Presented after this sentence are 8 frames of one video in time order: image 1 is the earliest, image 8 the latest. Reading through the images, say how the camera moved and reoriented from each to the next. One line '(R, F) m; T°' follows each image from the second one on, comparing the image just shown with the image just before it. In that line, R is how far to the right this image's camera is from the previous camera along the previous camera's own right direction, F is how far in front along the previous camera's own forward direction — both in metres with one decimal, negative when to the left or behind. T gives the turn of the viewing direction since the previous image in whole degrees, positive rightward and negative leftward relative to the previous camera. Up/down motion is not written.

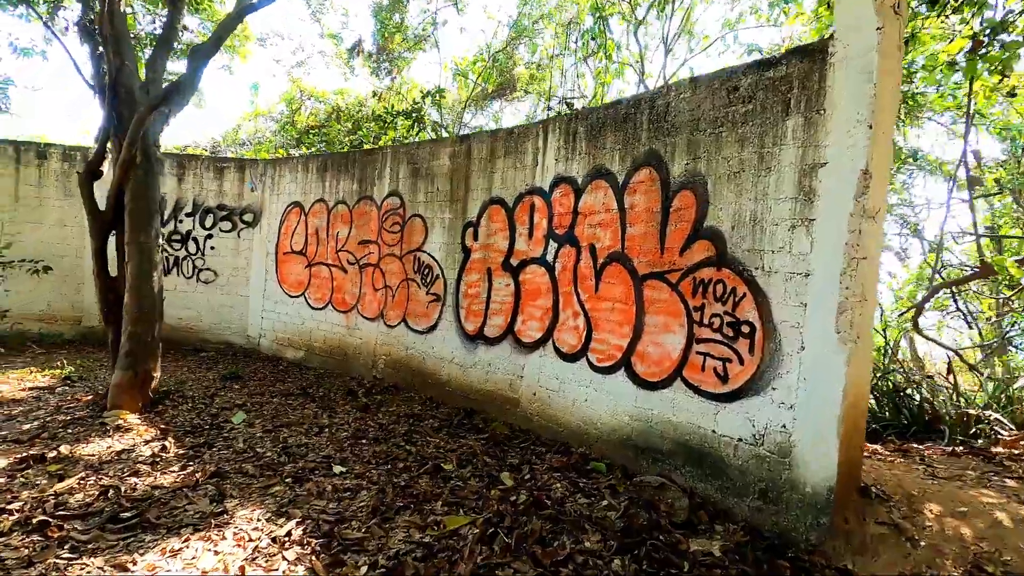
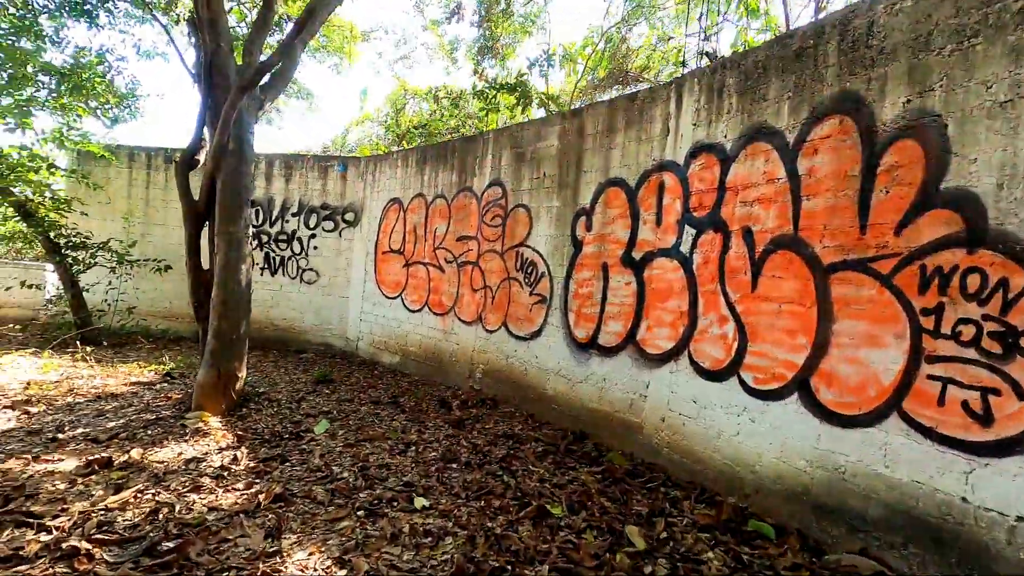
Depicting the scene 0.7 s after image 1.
(-0.1, +0.7) m; -11°
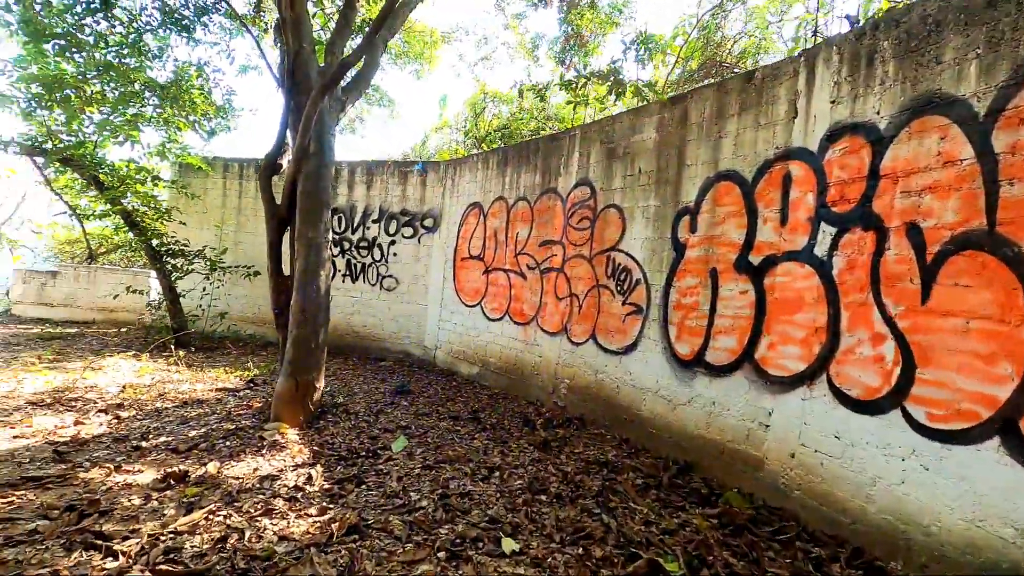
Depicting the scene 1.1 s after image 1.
(-0.1, +0.3) m; -8°
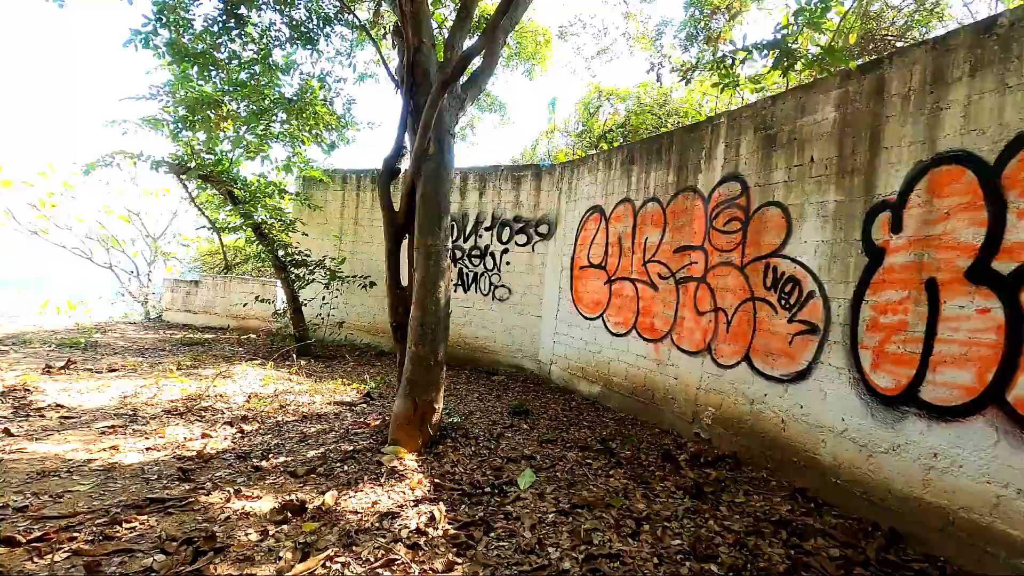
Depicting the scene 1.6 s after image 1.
(-0.2, +0.4) m; -11°
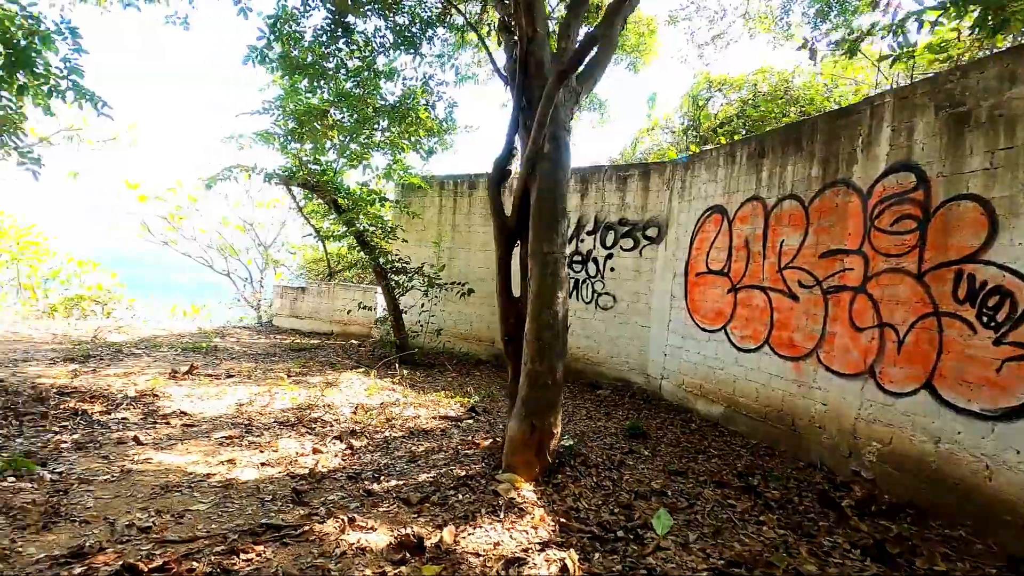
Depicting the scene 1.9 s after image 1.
(-0.2, +0.3) m; -9°
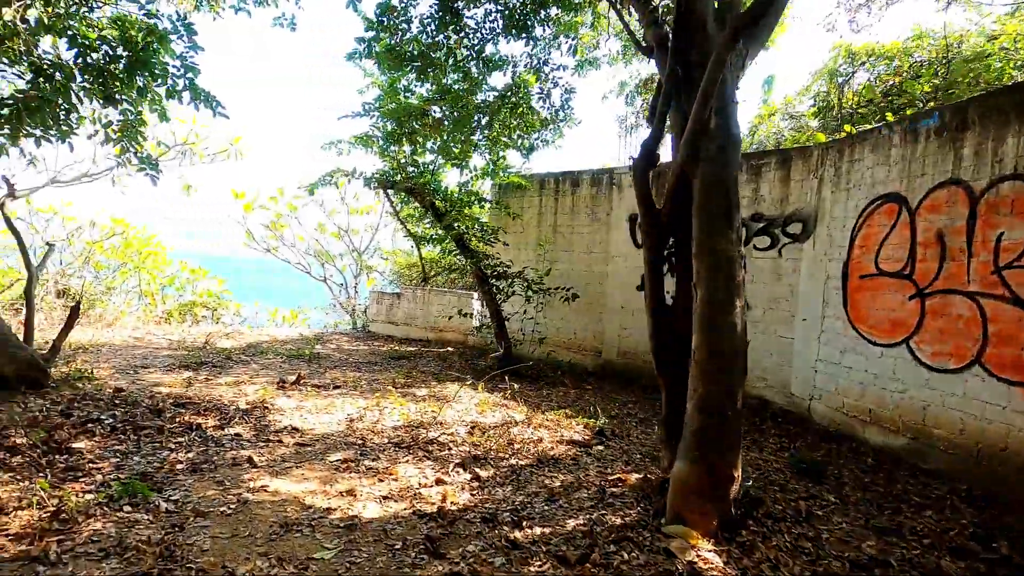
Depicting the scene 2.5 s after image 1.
(-0.4, +0.5) m; -8°
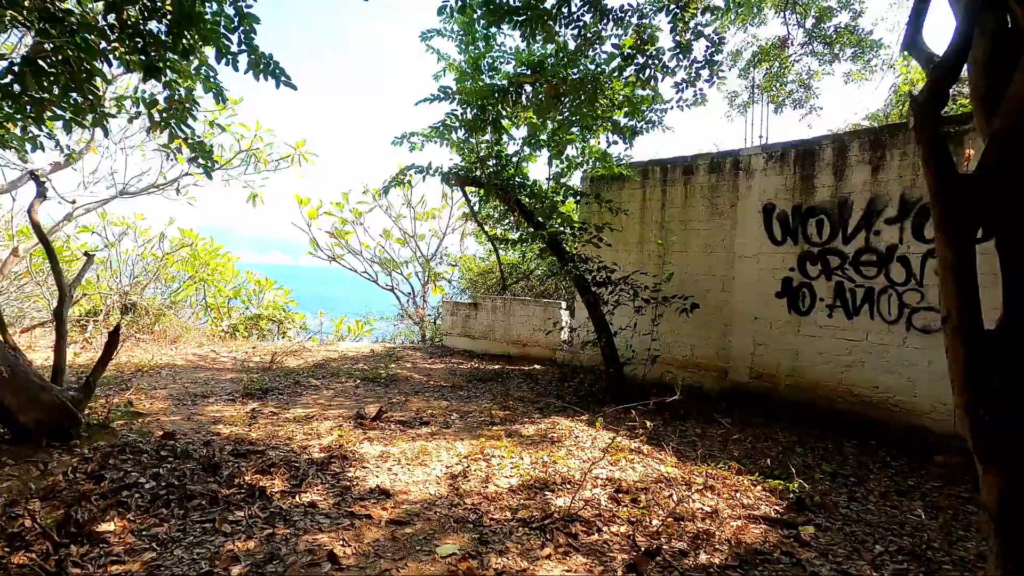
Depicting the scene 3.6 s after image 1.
(-0.5, +0.9) m; -6°
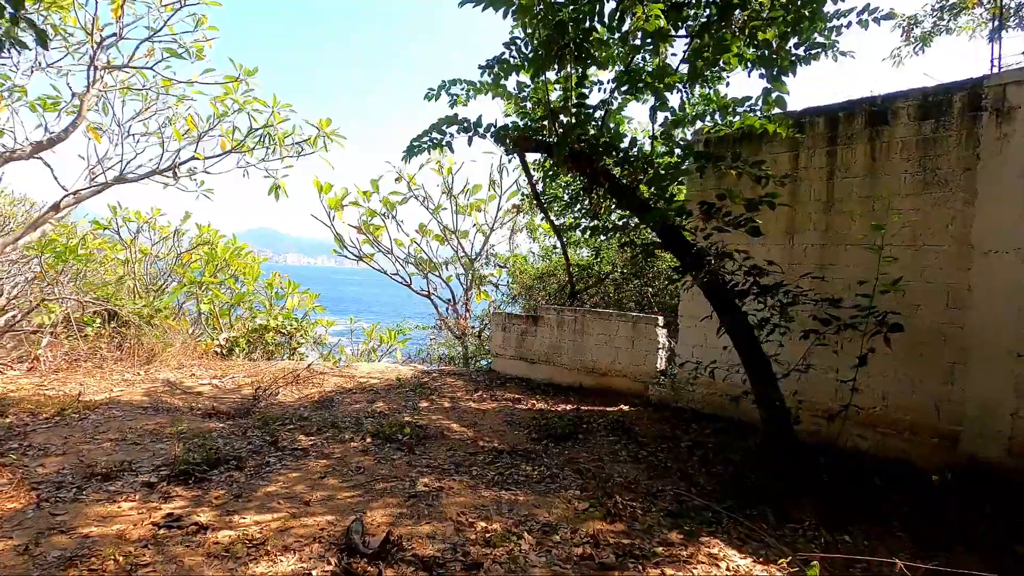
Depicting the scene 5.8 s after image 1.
(-0.3, +1.8) m; -4°
